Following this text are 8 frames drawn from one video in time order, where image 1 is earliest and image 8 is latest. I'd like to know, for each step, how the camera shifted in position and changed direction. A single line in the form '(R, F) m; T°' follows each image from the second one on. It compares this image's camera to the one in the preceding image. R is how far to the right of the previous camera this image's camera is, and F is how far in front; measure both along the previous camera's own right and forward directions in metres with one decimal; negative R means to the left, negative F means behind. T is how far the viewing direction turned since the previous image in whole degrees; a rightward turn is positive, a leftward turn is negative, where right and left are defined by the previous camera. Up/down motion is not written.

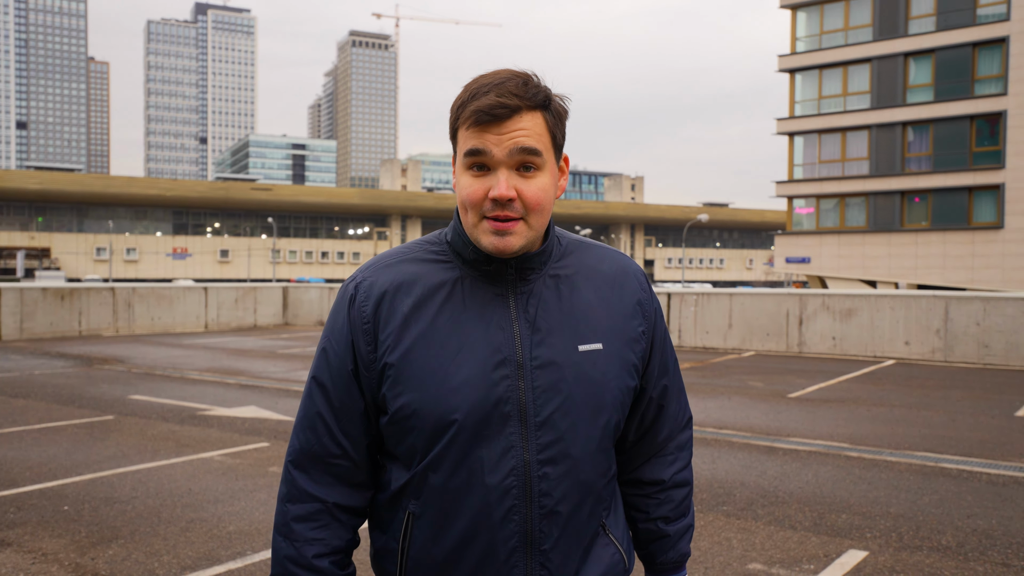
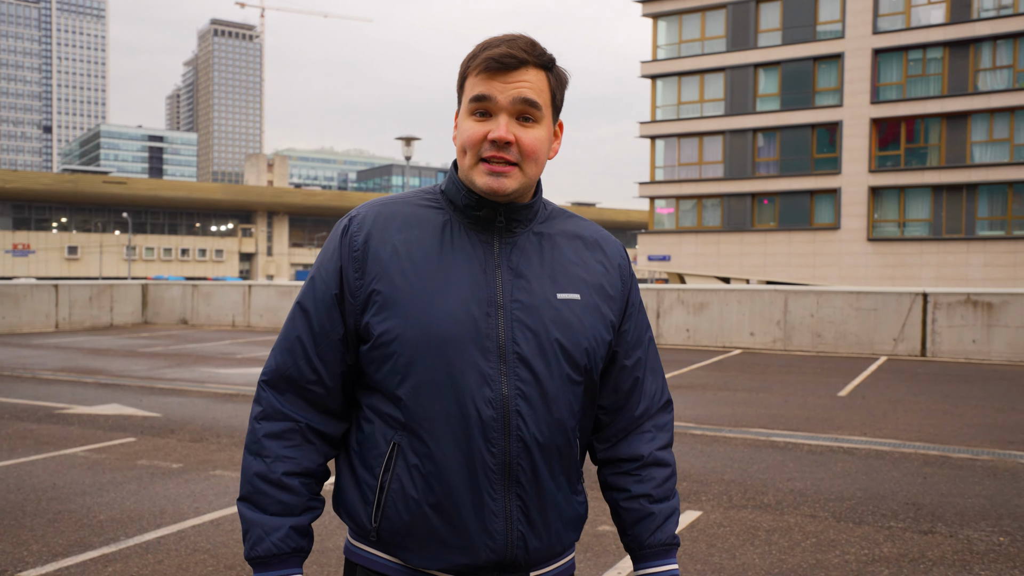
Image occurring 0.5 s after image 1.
(0.0, -0.4) m; +9°
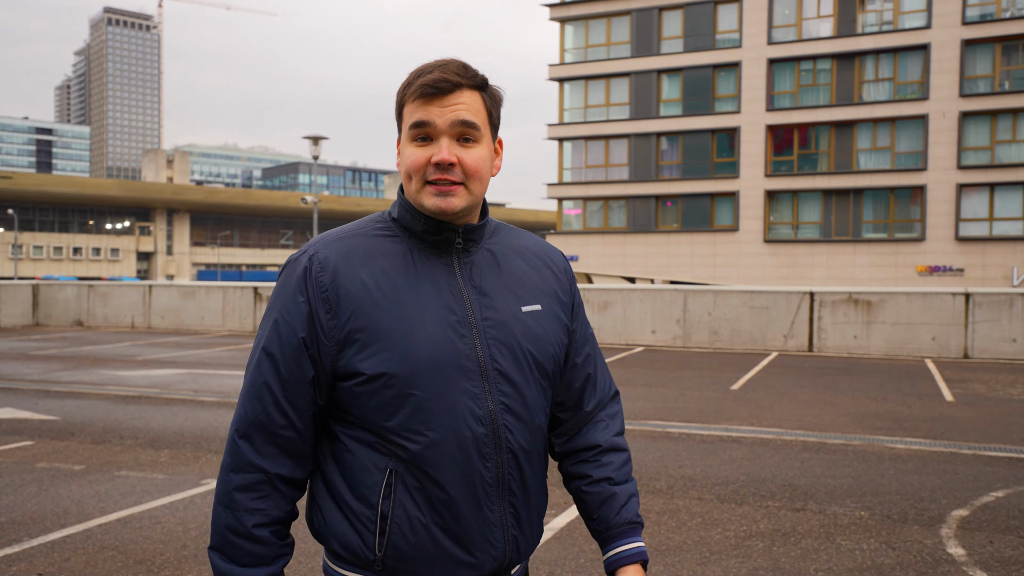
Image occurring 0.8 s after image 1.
(0.0, -0.2) m; +6°
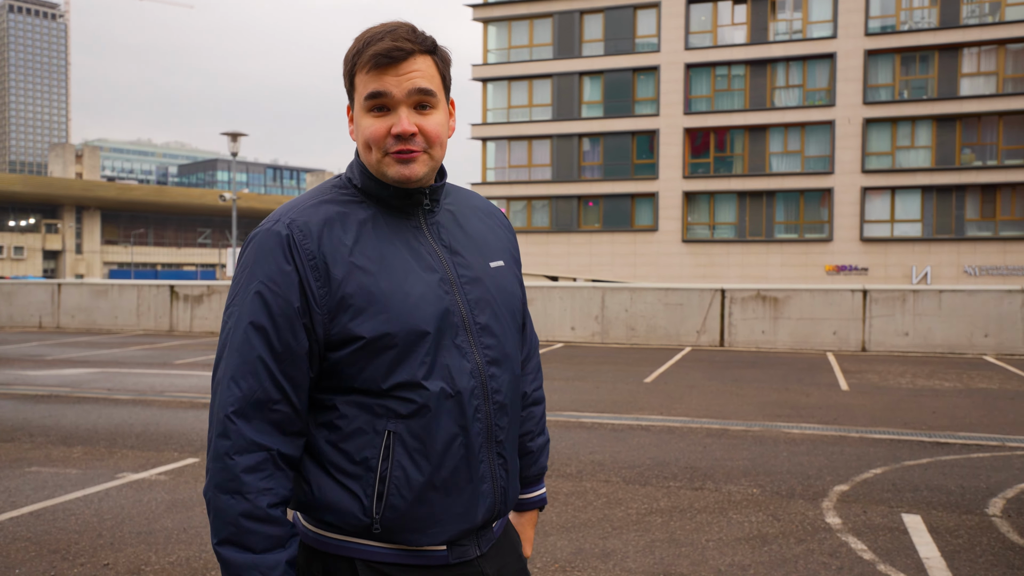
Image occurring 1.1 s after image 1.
(+0.1, -0.2) m; +5°
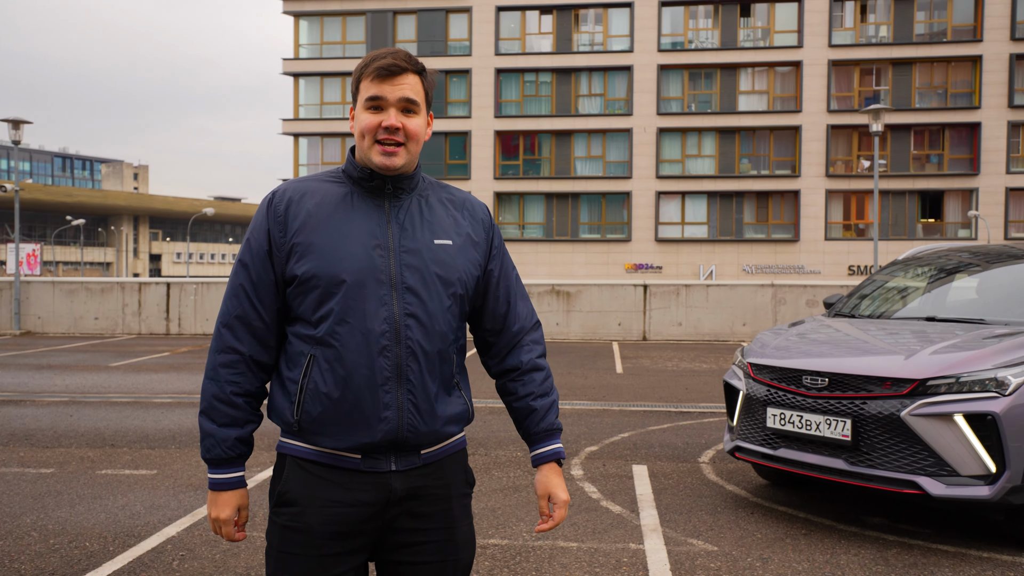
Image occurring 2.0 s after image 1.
(+0.2, -0.7) m; +12°
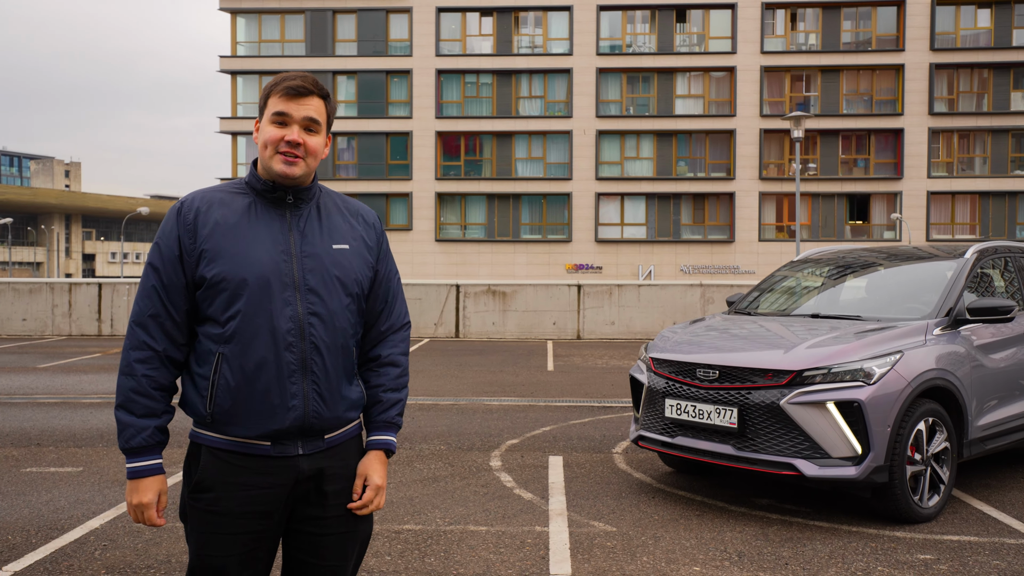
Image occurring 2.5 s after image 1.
(+0.2, -0.3) m; +4°
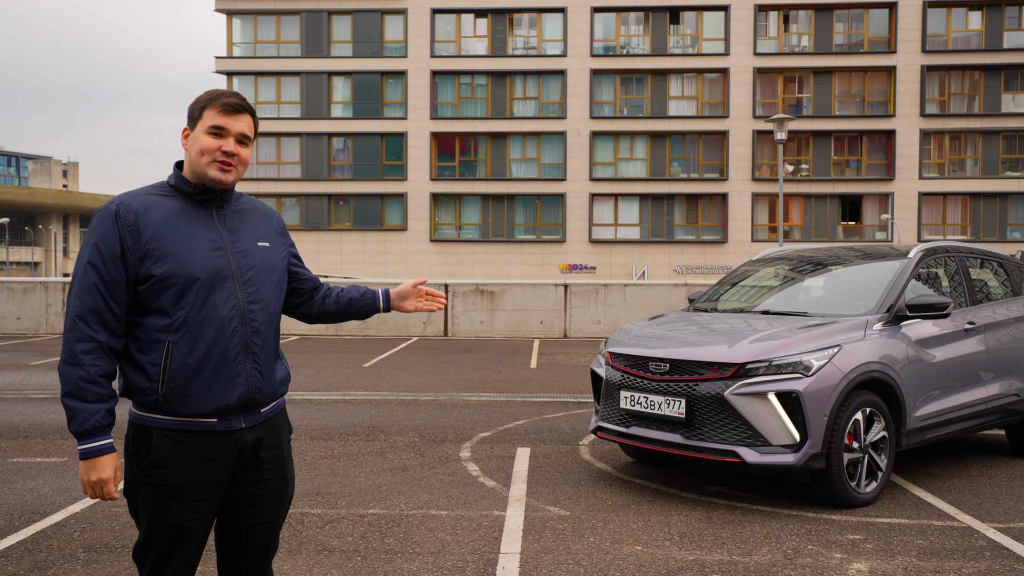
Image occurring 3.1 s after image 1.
(+0.2, -0.3) m; 0°
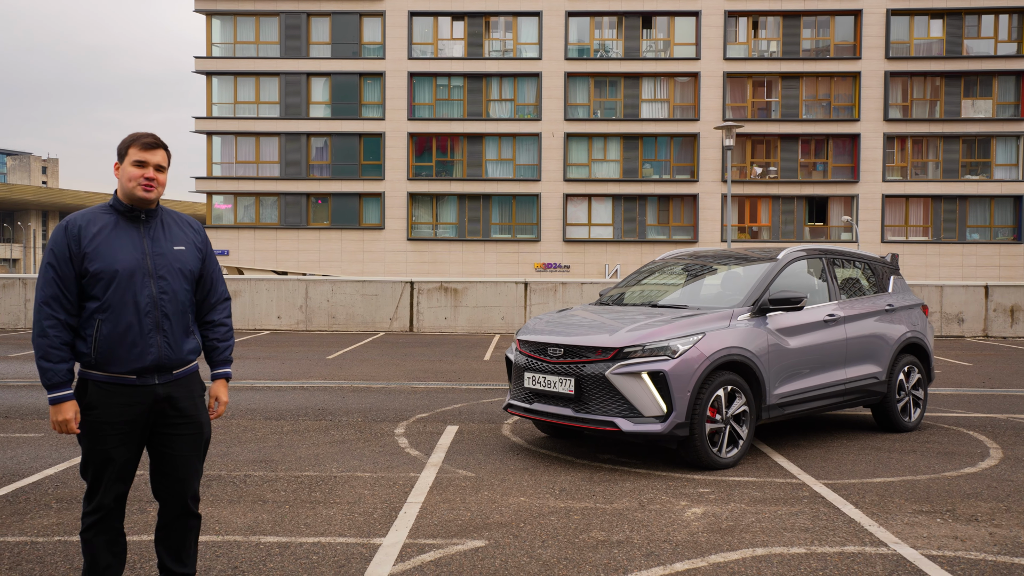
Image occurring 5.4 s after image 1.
(+0.5, -0.8) m; +1°
